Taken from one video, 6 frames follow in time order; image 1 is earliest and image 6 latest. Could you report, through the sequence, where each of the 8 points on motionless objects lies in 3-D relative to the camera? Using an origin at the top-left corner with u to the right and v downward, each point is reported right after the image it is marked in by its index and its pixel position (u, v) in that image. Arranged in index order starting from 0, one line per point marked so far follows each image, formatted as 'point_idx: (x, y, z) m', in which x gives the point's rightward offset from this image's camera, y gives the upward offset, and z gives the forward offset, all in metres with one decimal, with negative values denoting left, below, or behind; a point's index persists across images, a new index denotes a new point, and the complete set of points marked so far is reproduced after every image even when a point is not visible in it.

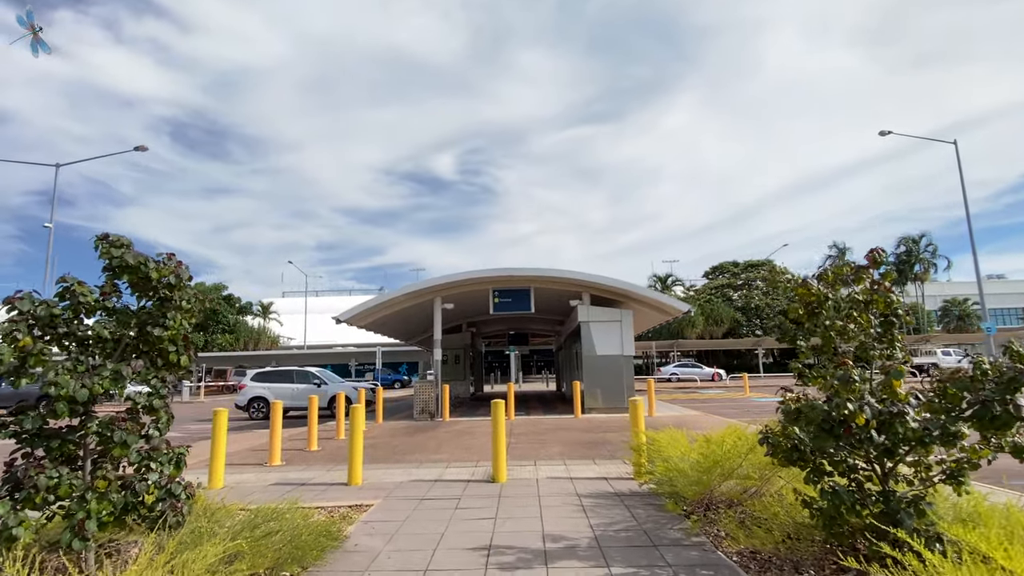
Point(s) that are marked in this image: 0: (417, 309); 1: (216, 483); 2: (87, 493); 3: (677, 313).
0: (-3.3, -0.7, +19.1) m
1: (-4.2, -2.8, +7.8) m
2: (-3.1, -1.5, +4.0) m
3: (+5.5, -0.8, +18.4) m
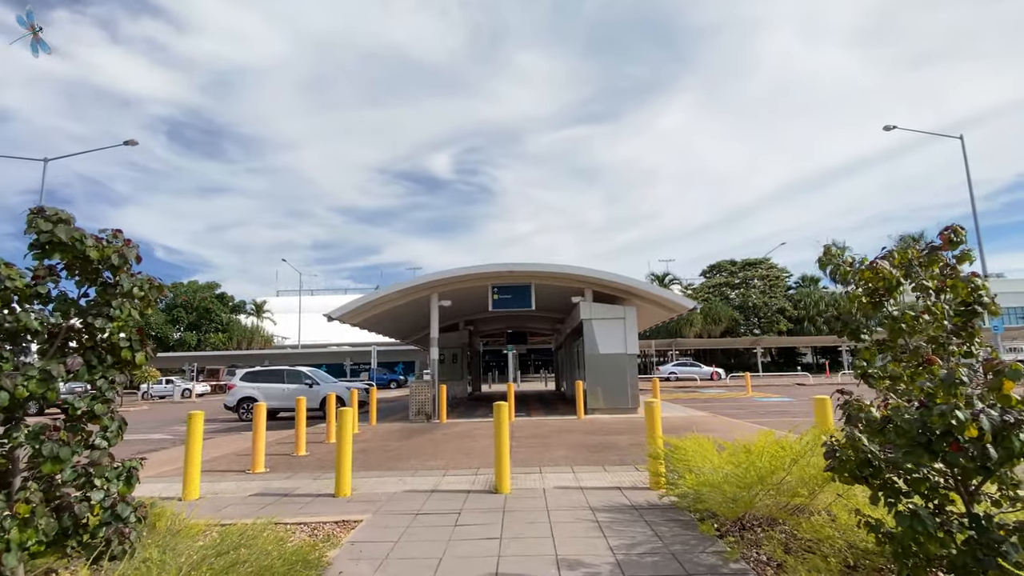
0: (-3.3, -0.6, +18.4) m
1: (-4.1, -2.6, +7.1) m
2: (-3.0, -1.4, +3.3) m
3: (+5.5, -0.7, +17.8) m
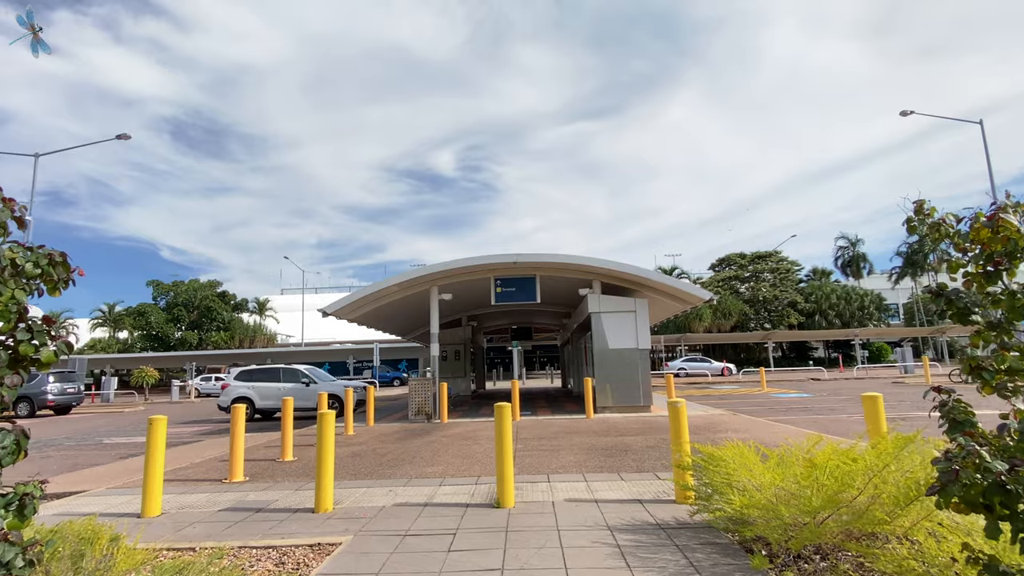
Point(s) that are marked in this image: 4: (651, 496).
0: (-3.2, -0.4, +17.6) m
1: (-4.1, -2.5, +6.3) m
2: (-3.0, -1.2, +2.4) m
3: (+5.6, -0.4, +16.8) m
4: (+1.5, -2.3, +6.1) m
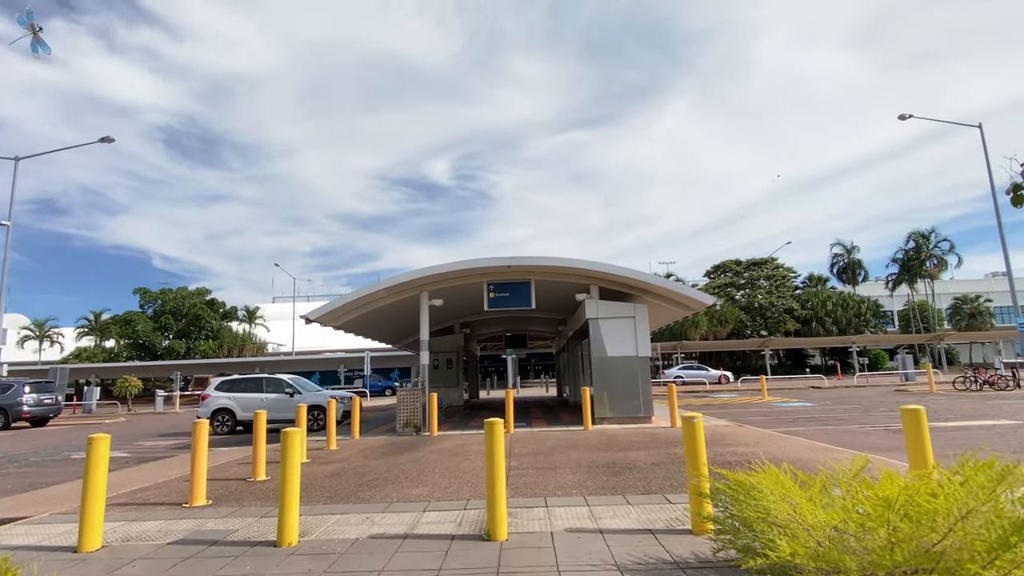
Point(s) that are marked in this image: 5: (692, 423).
0: (-3.4, -0.6, +16.8) m
1: (-4.1, -2.5, +5.4) m
2: (-3.0, -1.2, +1.6) m
3: (+5.4, -0.6, +16.1) m
4: (+1.5, -2.3, +5.3) m
5: (+1.7, -1.3, +5.3) m
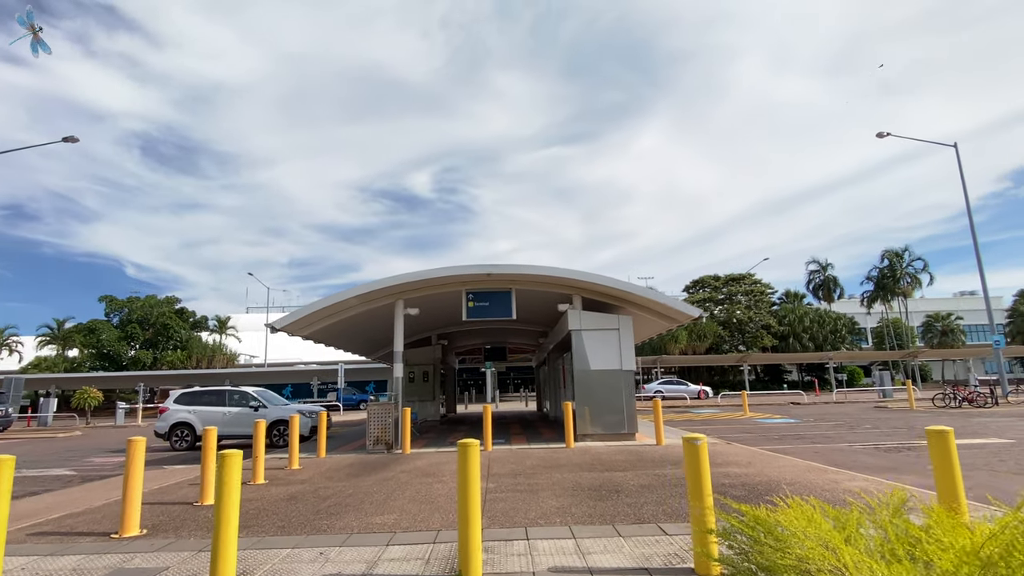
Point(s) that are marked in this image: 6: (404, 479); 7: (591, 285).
0: (-4.0, -0.8, +16.0) m
1: (-4.3, -2.5, +4.5) m
2: (-3.1, -1.1, +0.8) m
3: (+4.8, -0.9, +15.6) m
4: (+1.2, -2.3, +4.6) m
5: (+1.5, -1.3, +4.7) m
6: (-1.8, -3.3, +9.5) m
7: (+2.1, +0.1, +14.9) m
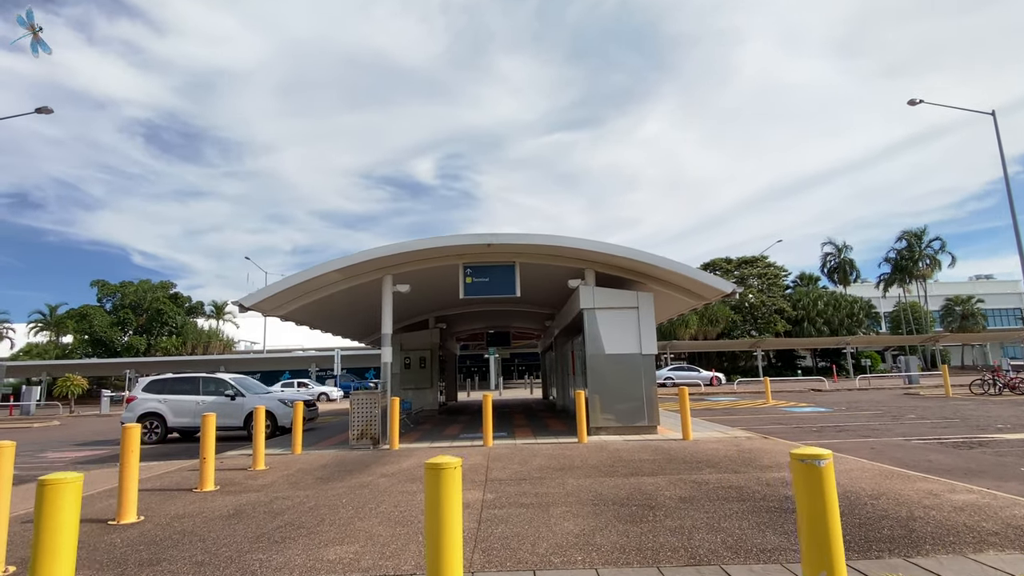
0: (-3.9, -0.1, +14.2) m
1: (-4.3, -2.1, +2.8) m
2: (-3.1, -0.8, -1.0) m
3: (+4.9, -0.2, +13.8) m
4: (+1.3, -1.9, +2.8) m
5: (+1.5, -0.9, +2.8) m
6: (-1.8, -2.7, +7.7) m
7: (+2.2, +0.8, +13.0) m
